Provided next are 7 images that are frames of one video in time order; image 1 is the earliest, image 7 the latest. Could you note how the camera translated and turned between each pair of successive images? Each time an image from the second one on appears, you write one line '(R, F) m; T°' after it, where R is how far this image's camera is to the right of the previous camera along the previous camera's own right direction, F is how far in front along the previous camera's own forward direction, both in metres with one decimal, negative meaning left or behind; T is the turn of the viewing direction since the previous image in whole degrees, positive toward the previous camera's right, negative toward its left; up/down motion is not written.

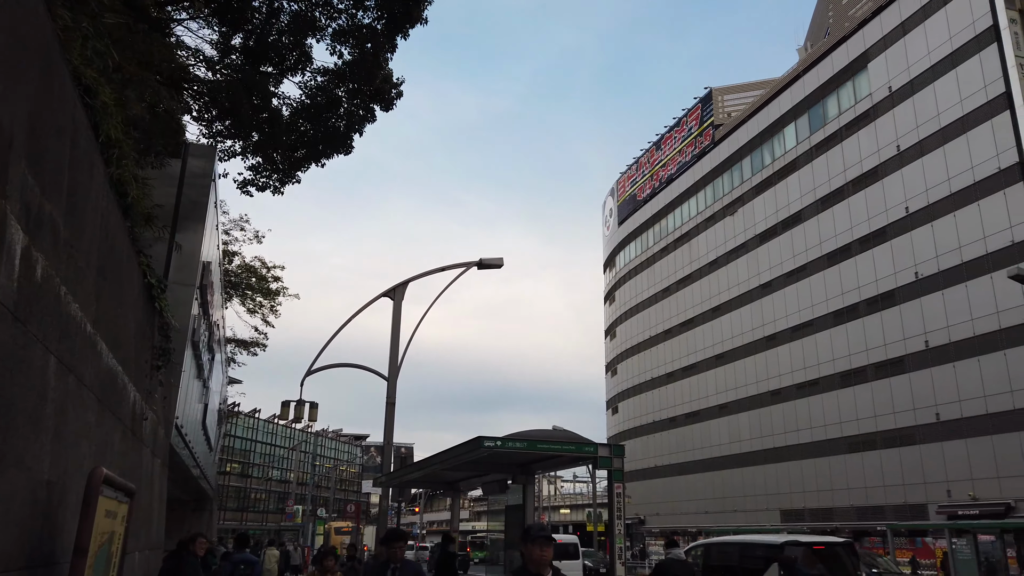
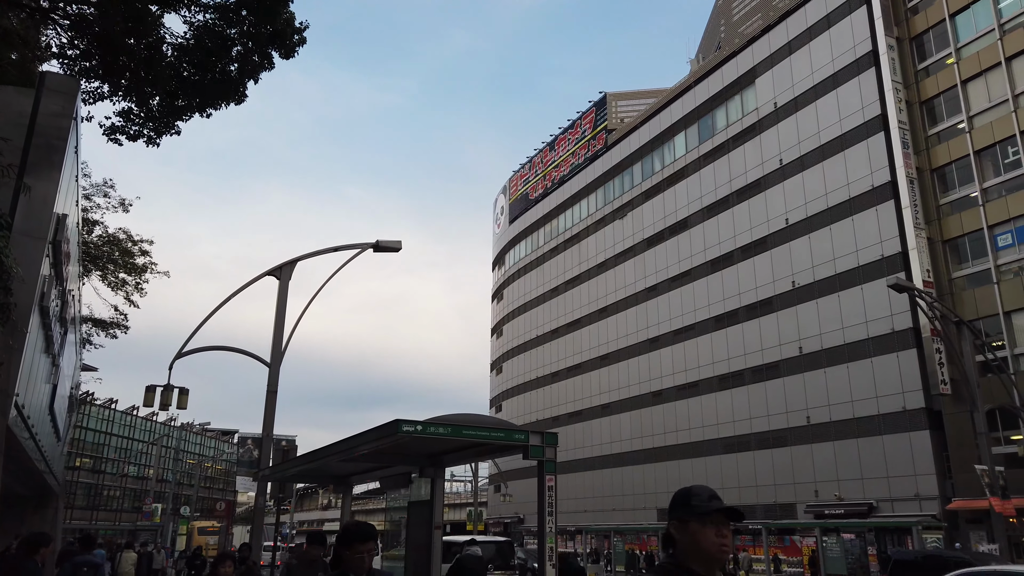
(-0.4, +0.9) m; +9°
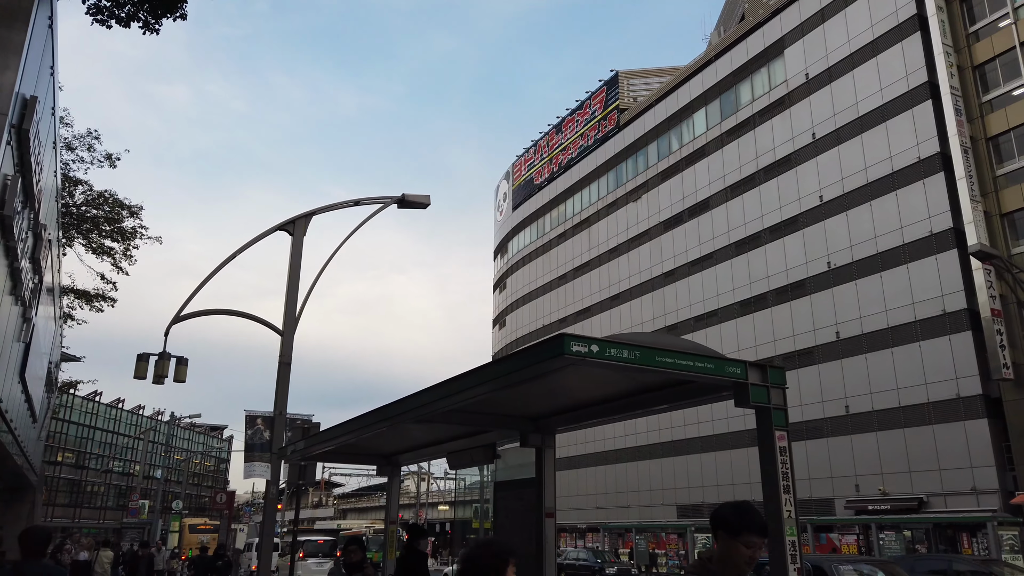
(-1.2, +2.3) m; +1°
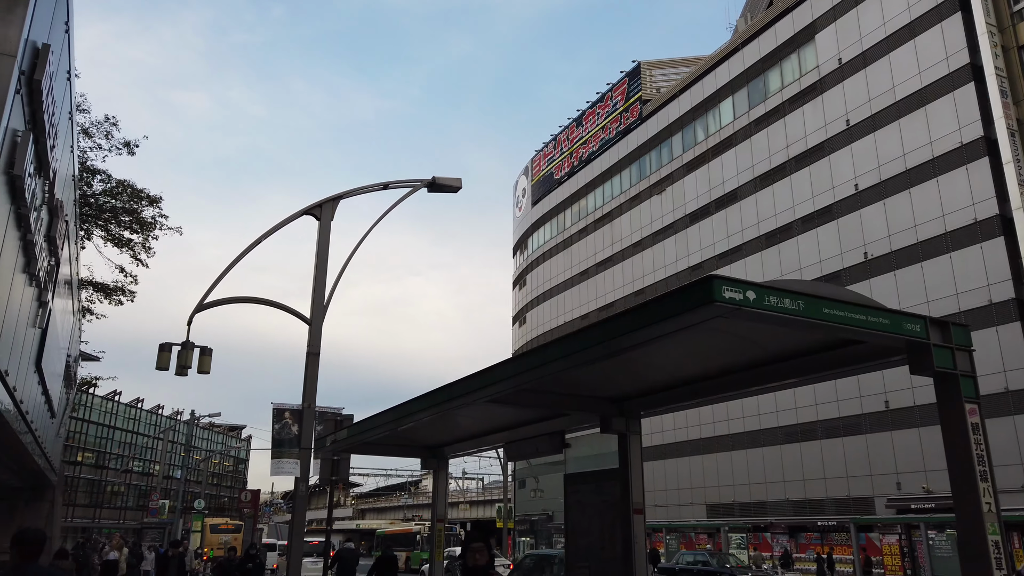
(-0.5, +0.8) m; -1°
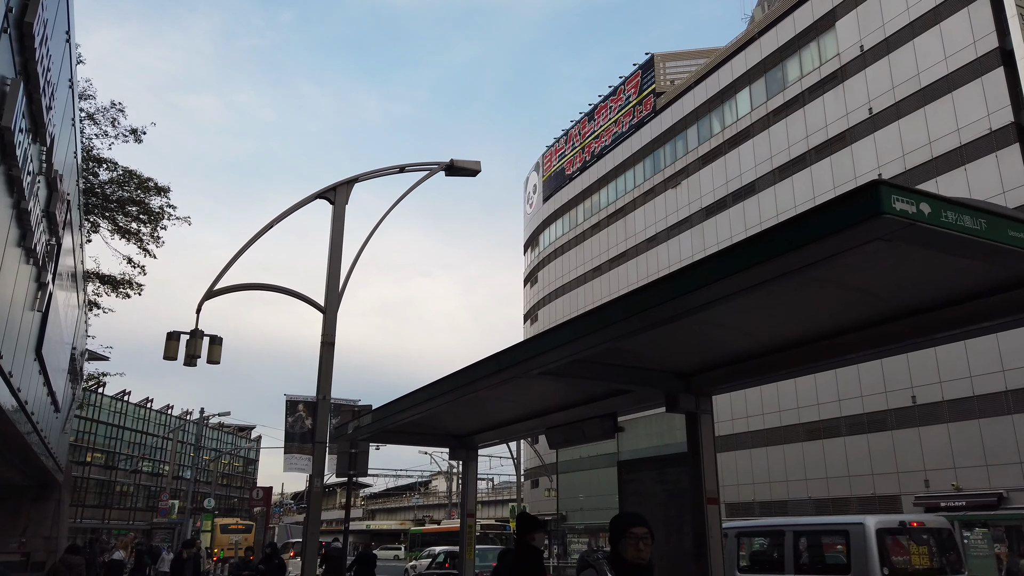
(-0.3, +0.7) m; -1°
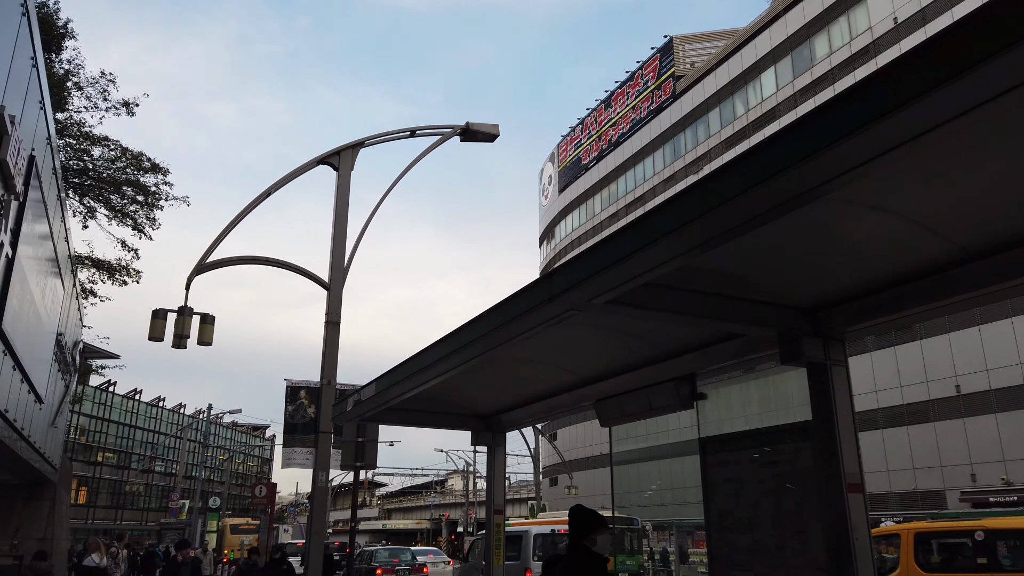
(-0.2, +1.4) m; -1°
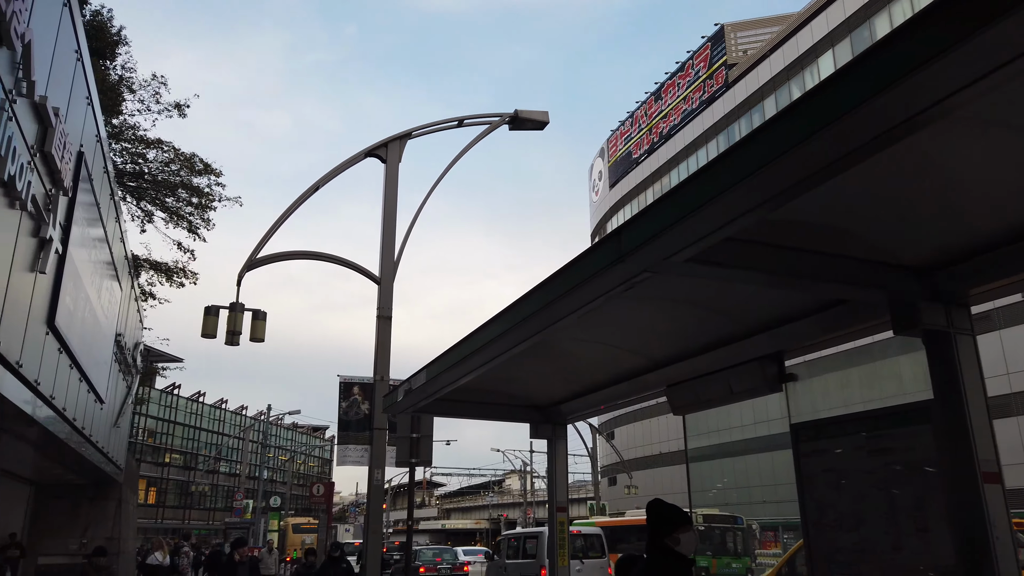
(0.0, +0.4) m; -4°
